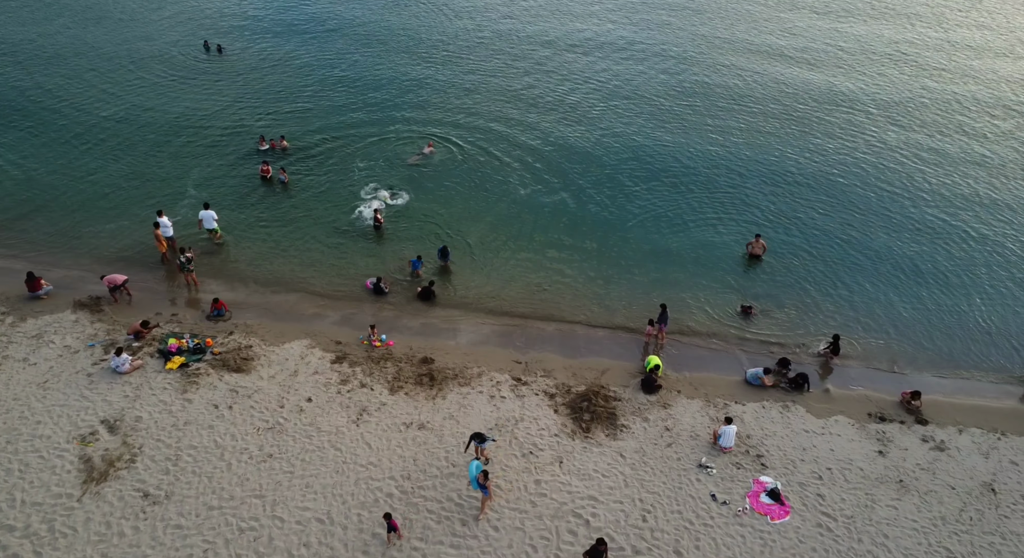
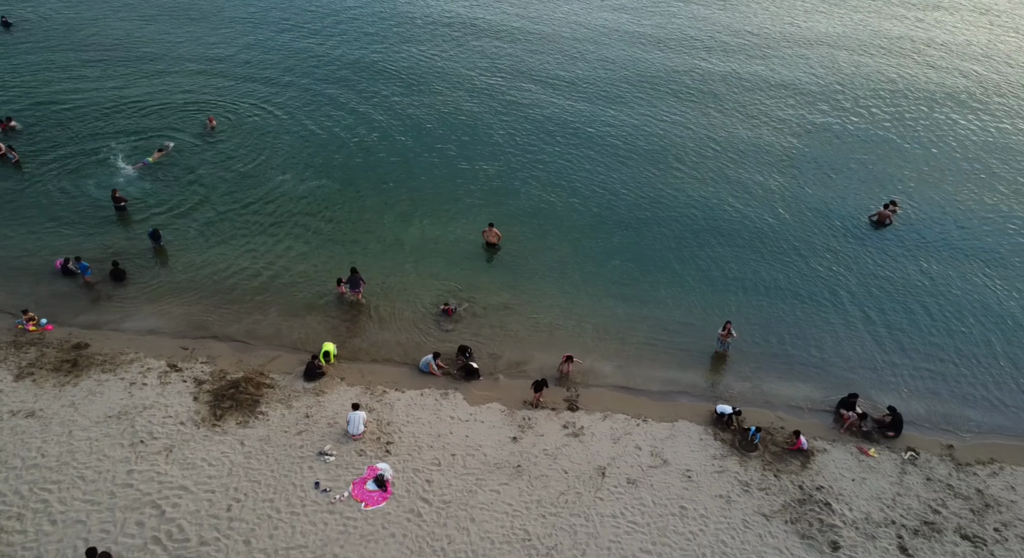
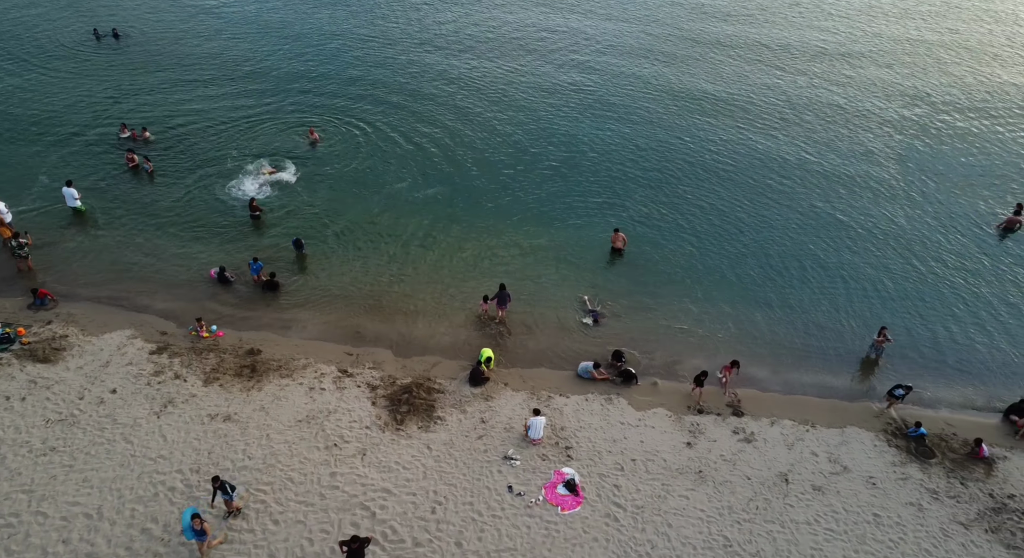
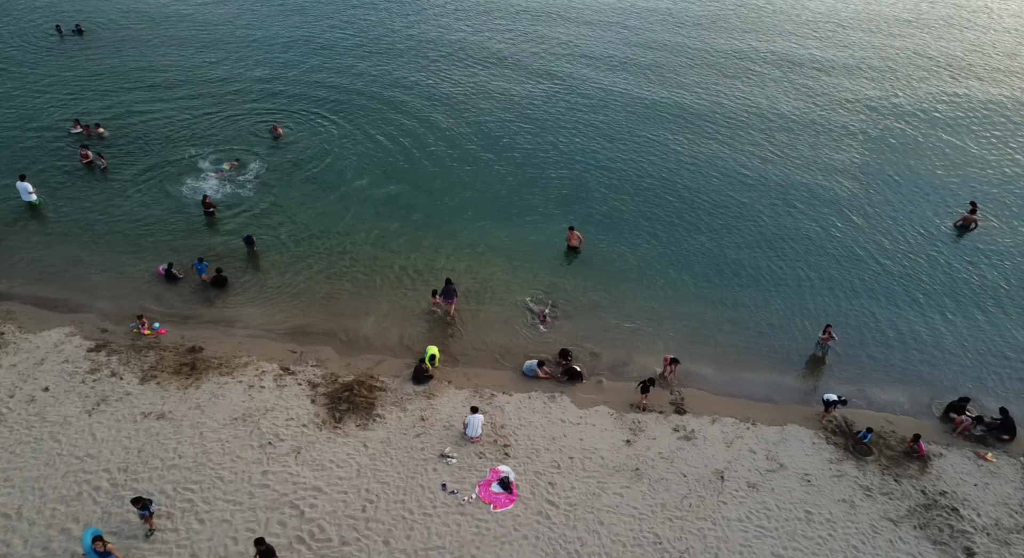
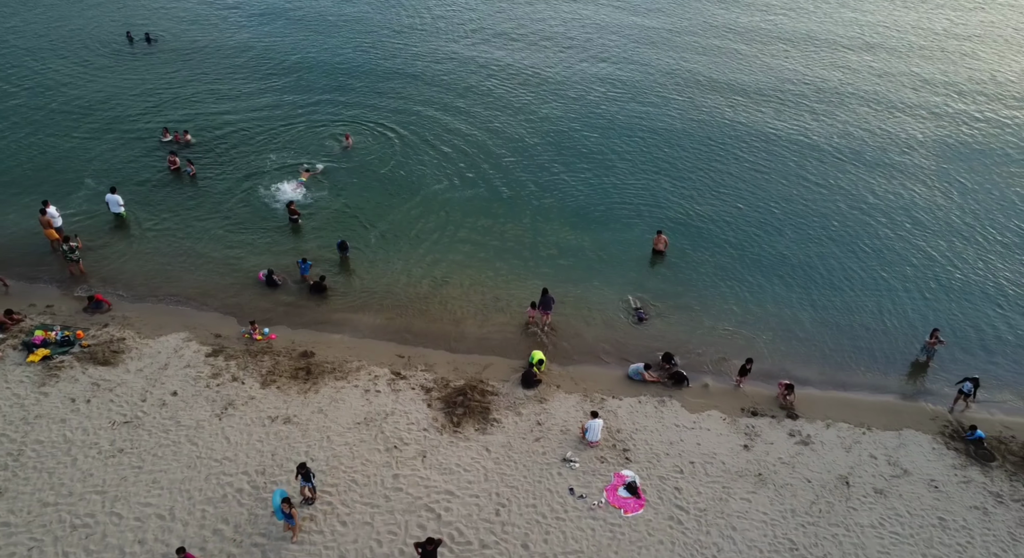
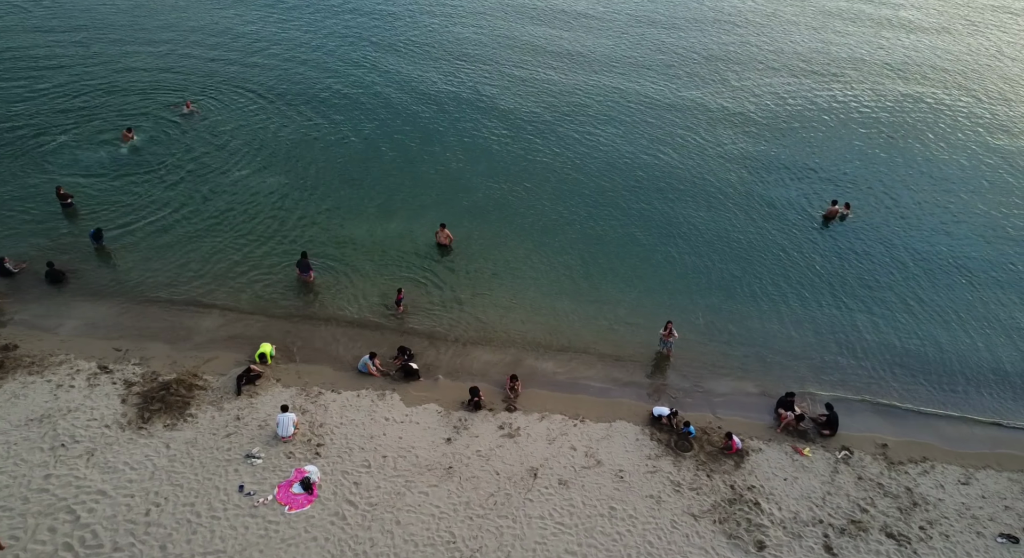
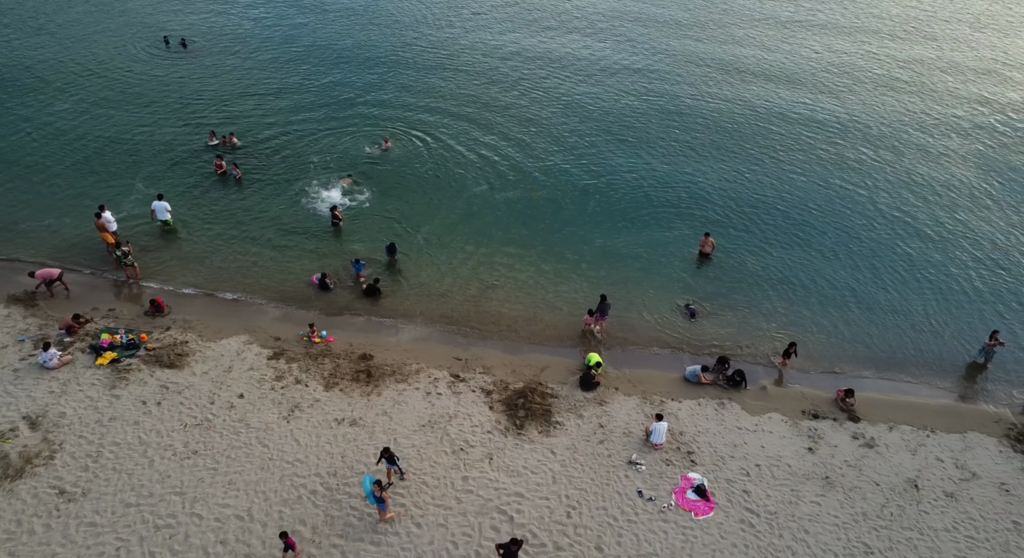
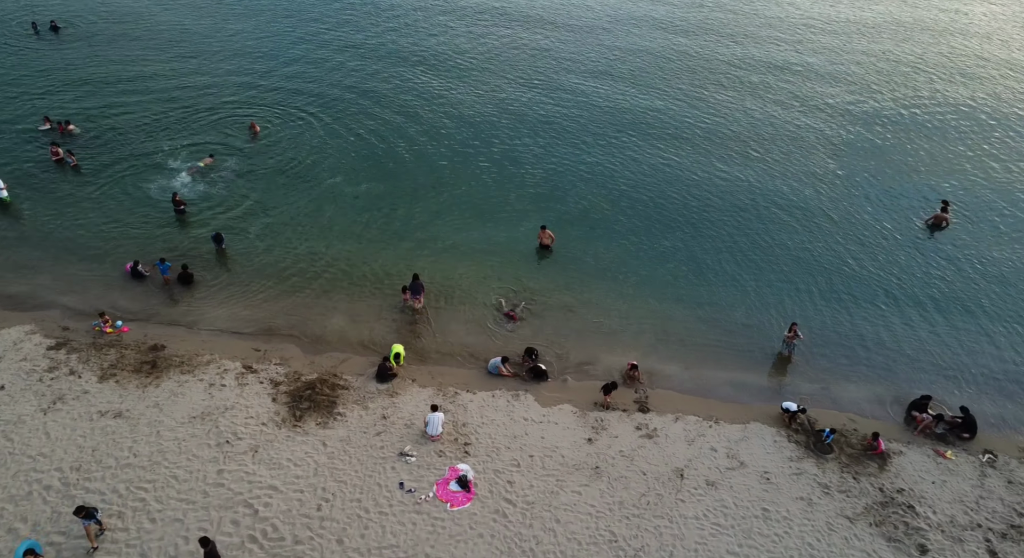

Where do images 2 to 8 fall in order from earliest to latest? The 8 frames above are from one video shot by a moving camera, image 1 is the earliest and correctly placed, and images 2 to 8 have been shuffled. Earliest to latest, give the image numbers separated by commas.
7, 5, 3, 4, 8, 2, 6
